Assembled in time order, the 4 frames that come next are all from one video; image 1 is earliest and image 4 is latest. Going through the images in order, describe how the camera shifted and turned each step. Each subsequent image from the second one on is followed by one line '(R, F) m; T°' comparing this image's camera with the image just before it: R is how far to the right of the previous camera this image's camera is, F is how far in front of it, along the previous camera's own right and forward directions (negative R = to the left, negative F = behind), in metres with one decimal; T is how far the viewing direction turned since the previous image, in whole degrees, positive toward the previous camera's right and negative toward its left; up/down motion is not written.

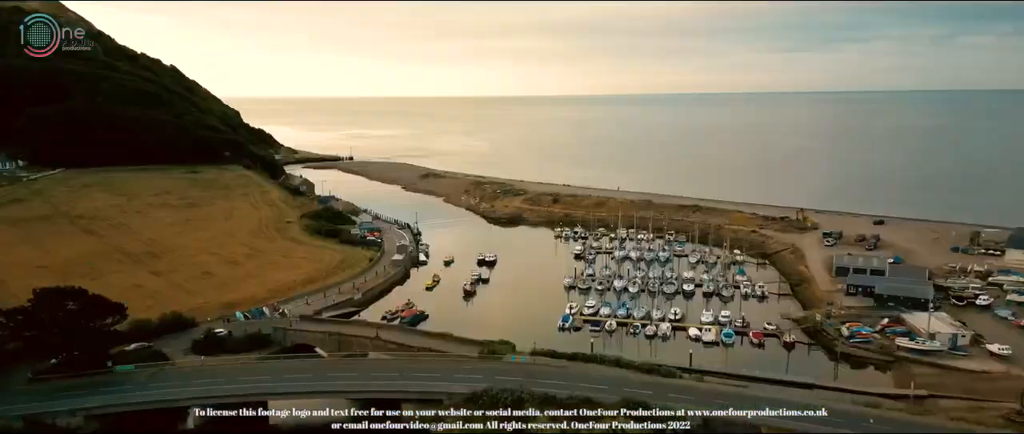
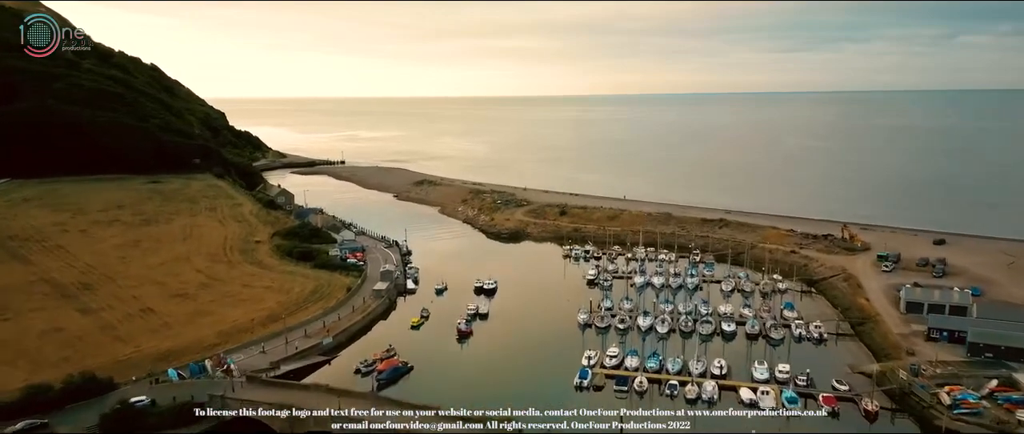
(-0.1, +6.1) m; 0°
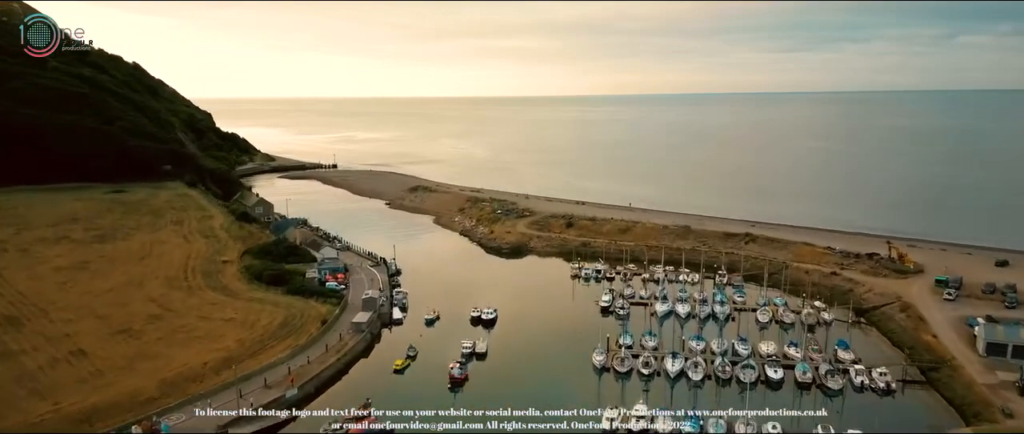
(-0.1, +4.9) m; 0°
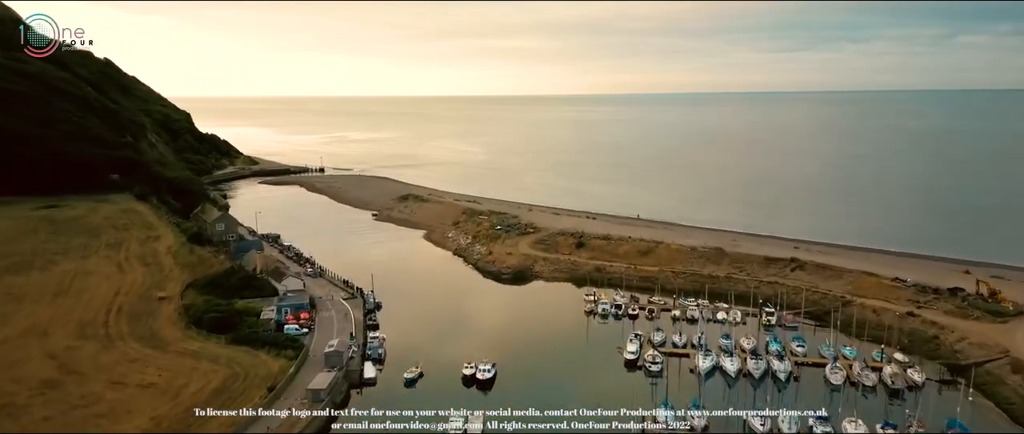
(-0.1, +6.6) m; 0°
